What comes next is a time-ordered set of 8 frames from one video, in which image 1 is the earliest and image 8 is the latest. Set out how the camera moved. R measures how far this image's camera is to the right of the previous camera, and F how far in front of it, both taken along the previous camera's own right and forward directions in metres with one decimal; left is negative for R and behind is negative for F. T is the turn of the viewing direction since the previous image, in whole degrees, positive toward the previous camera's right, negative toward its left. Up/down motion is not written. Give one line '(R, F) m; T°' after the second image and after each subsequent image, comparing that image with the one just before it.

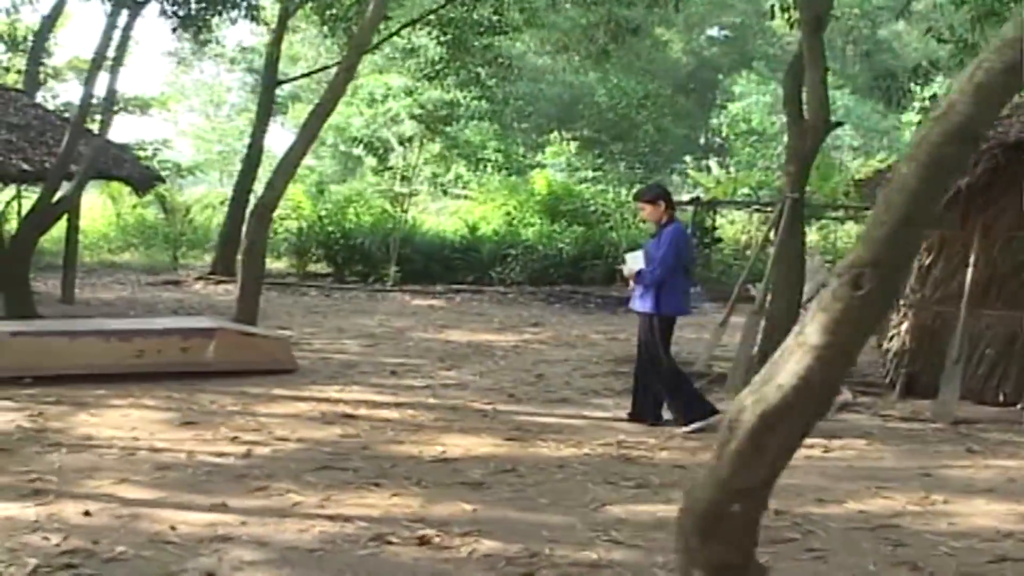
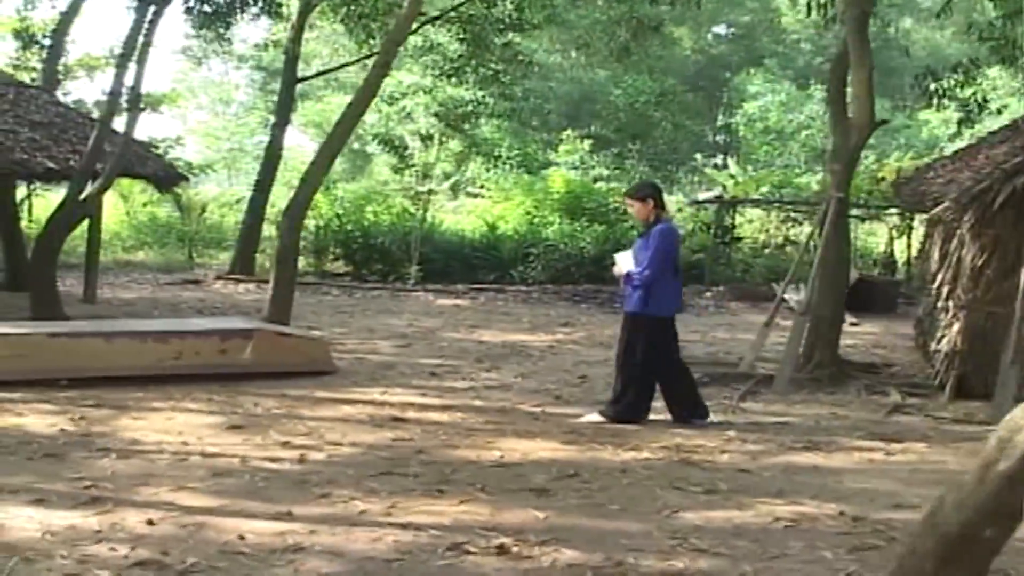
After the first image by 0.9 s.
(-0.6, +0.2) m; +1°
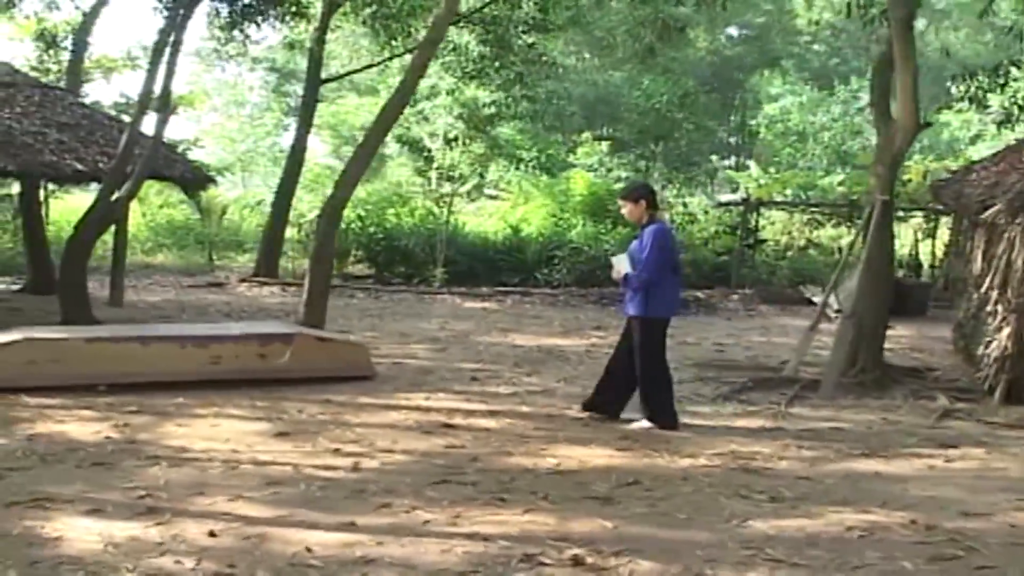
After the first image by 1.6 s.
(-0.5, +0.2) m; 0°
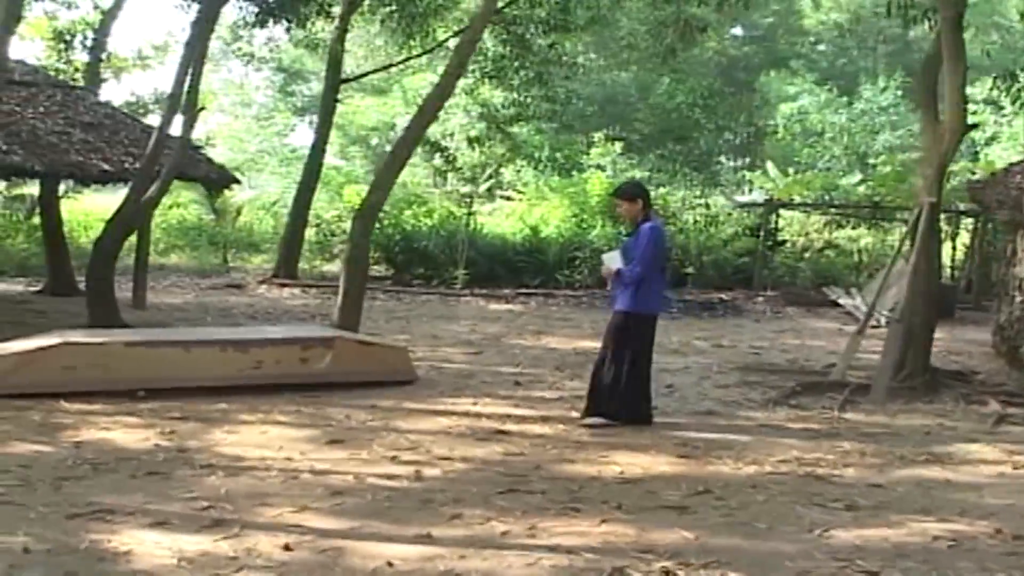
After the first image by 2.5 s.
(-0.6, +0.2) m; +1°
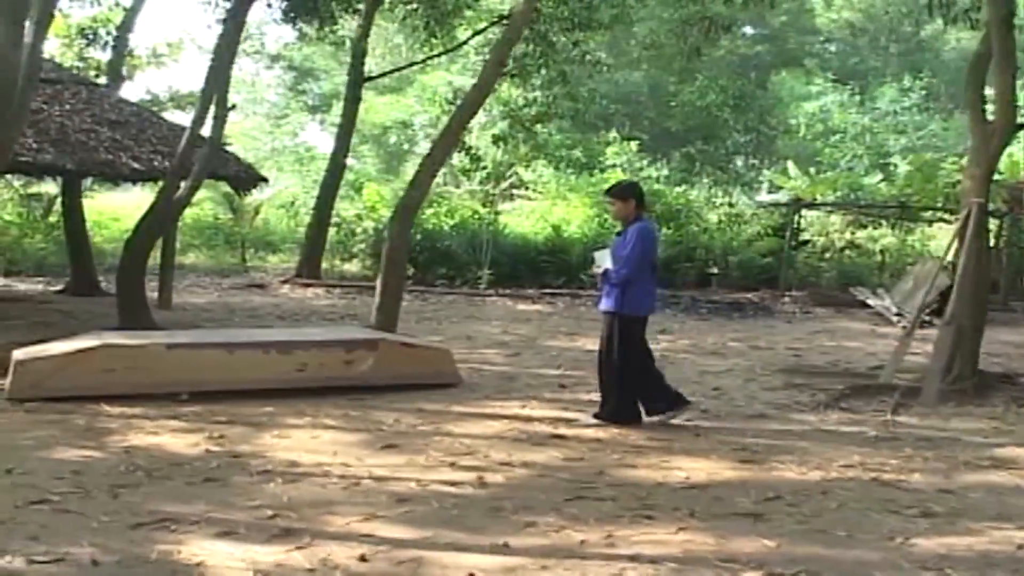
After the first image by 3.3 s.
(-0.5, +0.2) m; 0°
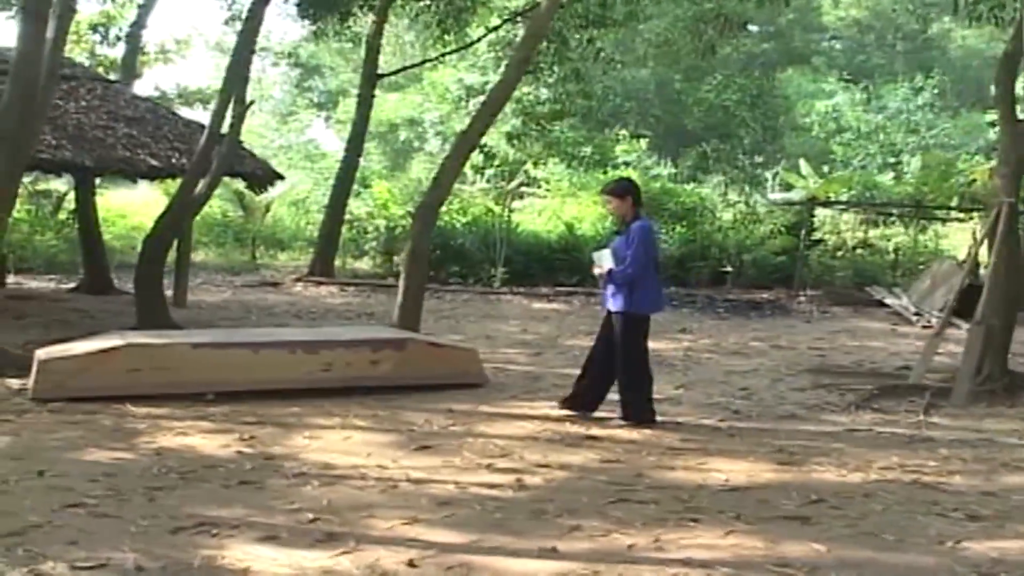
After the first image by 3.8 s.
(-0.3, +0.1) m; 0°
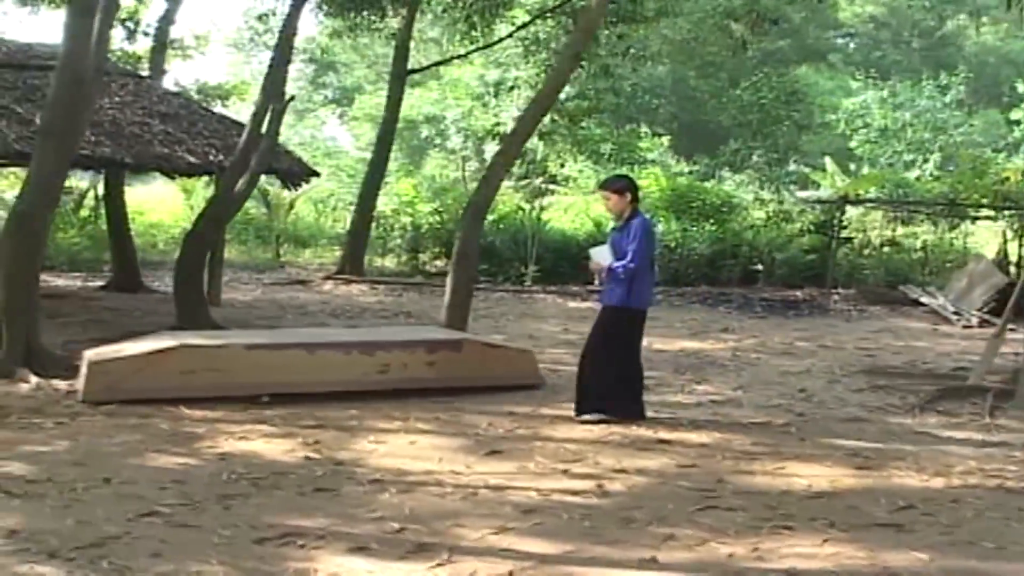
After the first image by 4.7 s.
(-0.6, +0.2) m; 0°
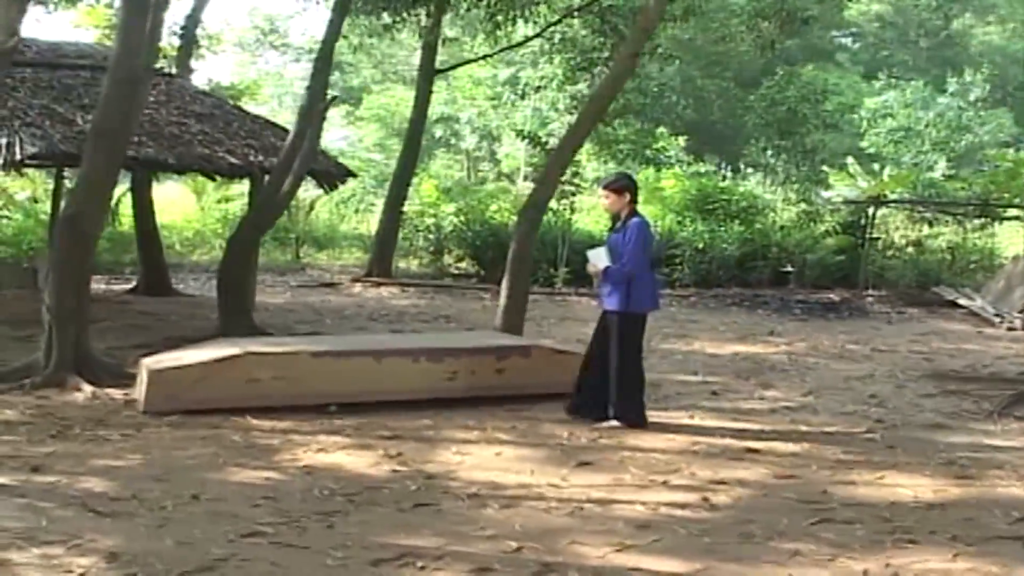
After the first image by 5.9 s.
(-0.9, +0.3) m; +1°
